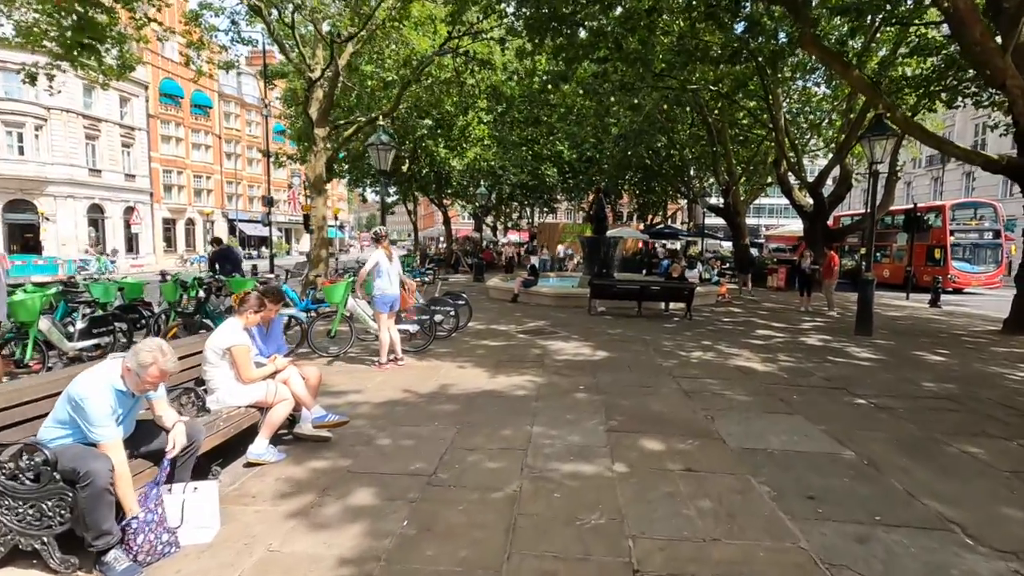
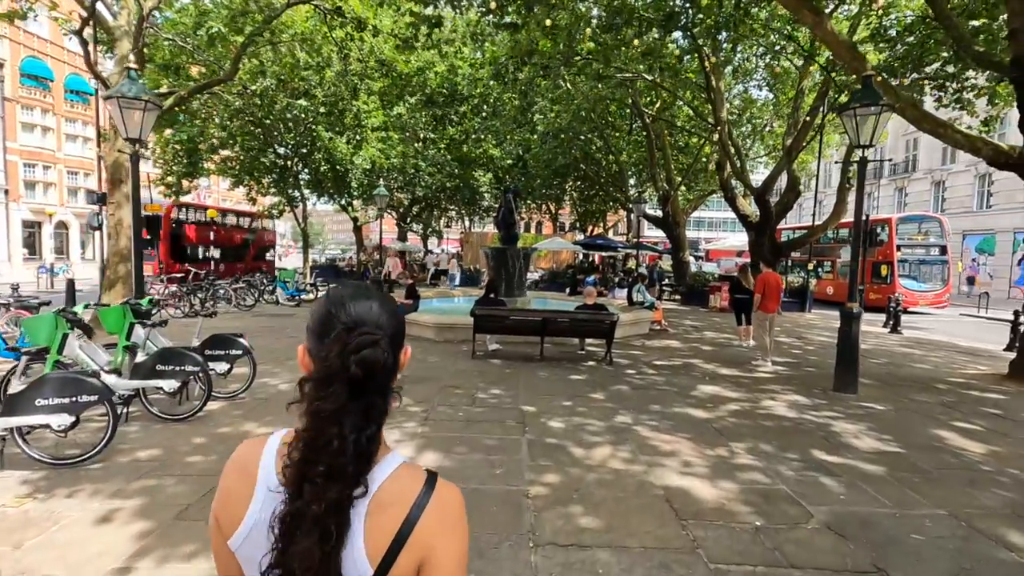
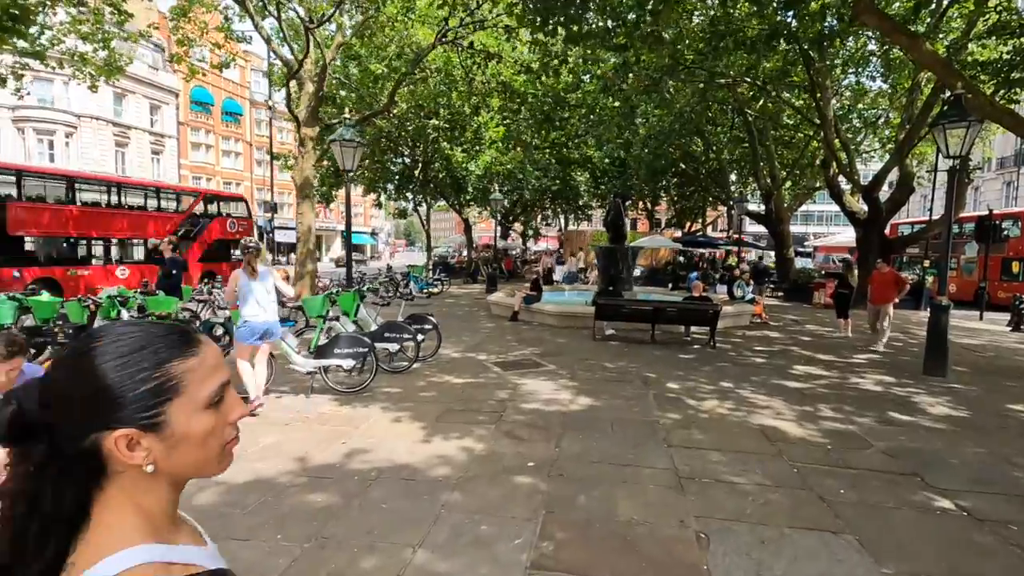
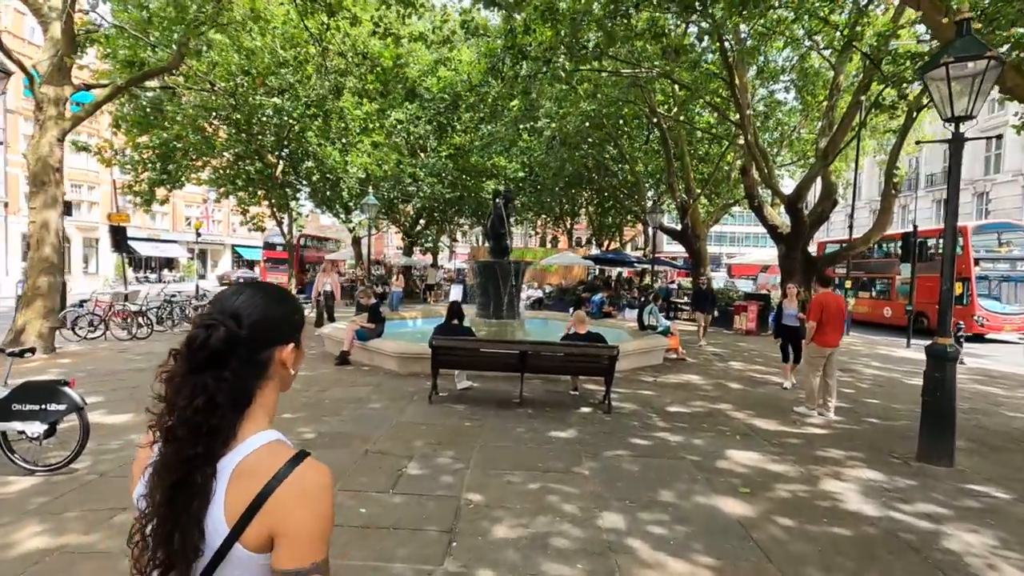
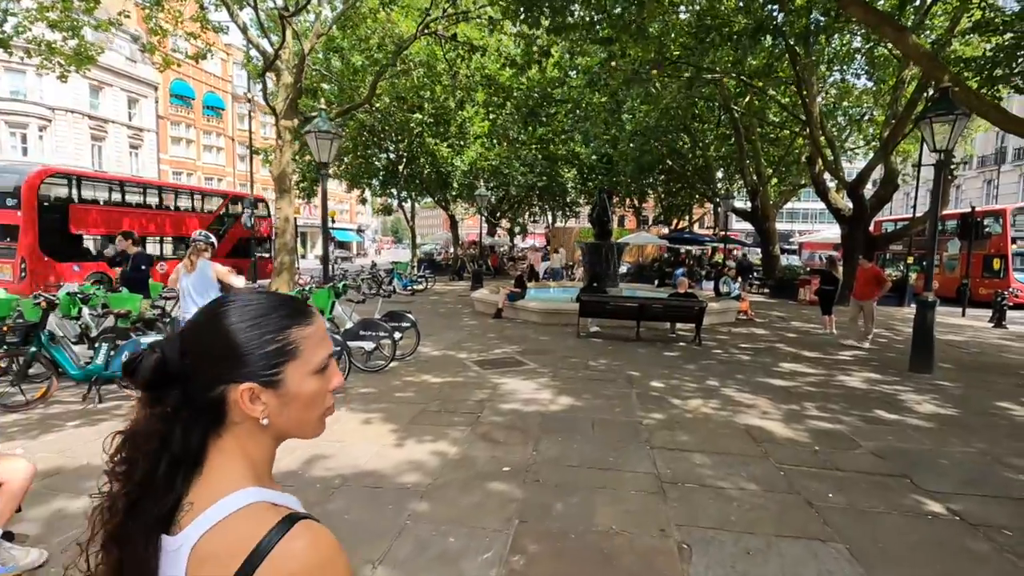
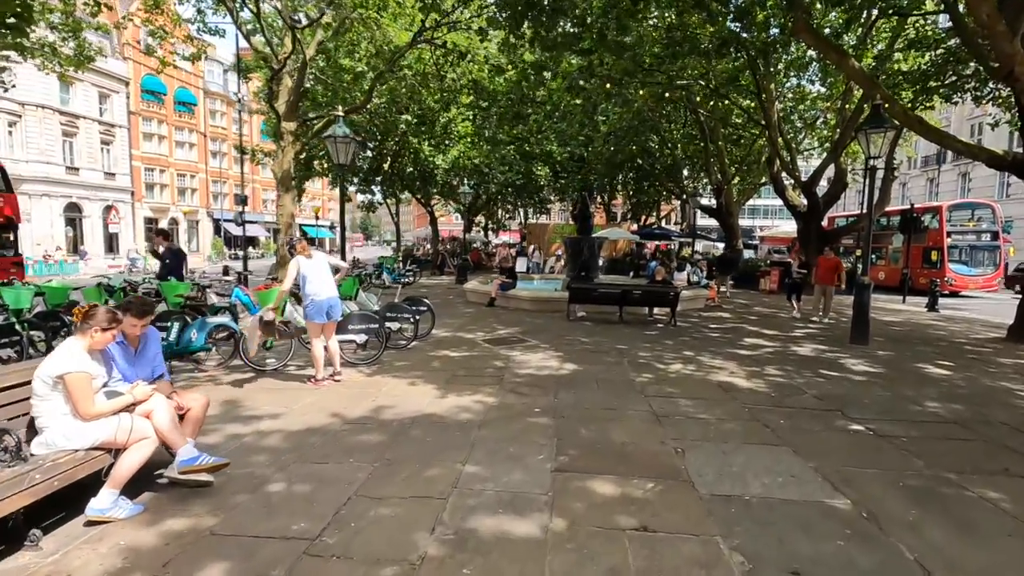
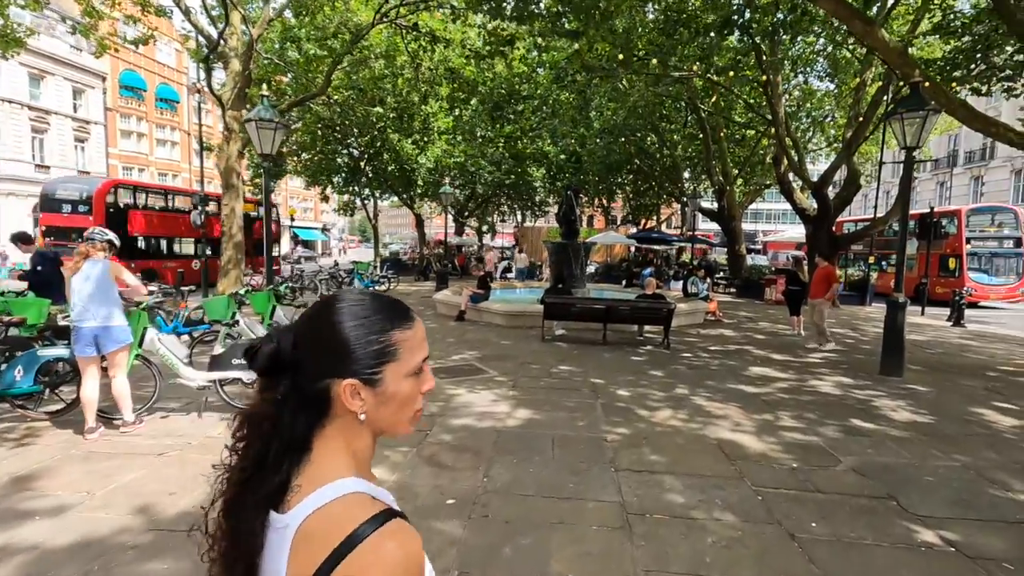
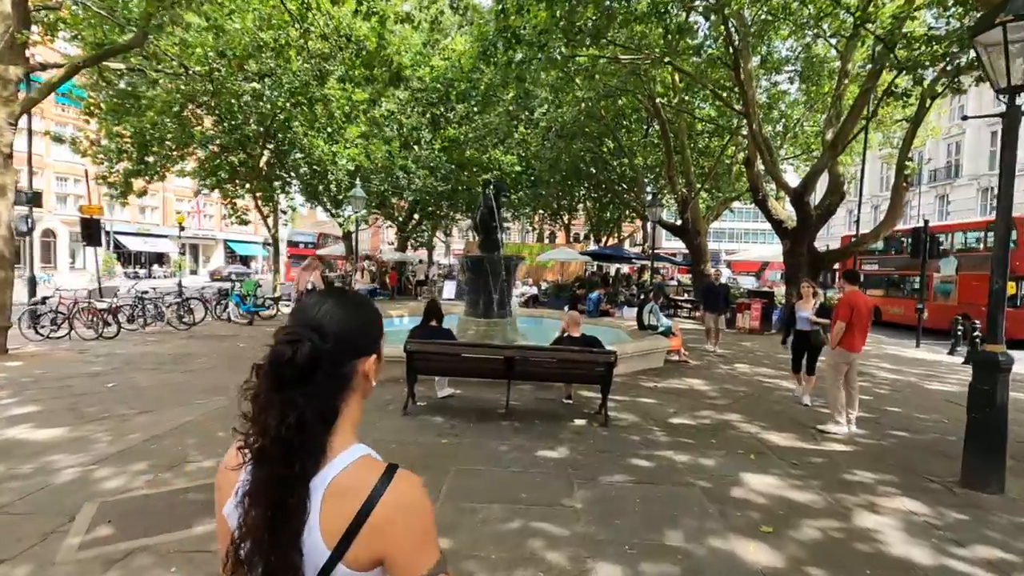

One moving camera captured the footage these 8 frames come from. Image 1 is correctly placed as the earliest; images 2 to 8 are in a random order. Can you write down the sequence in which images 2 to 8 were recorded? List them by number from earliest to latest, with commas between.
6, 3, 5, 7, 2, 4, 8
